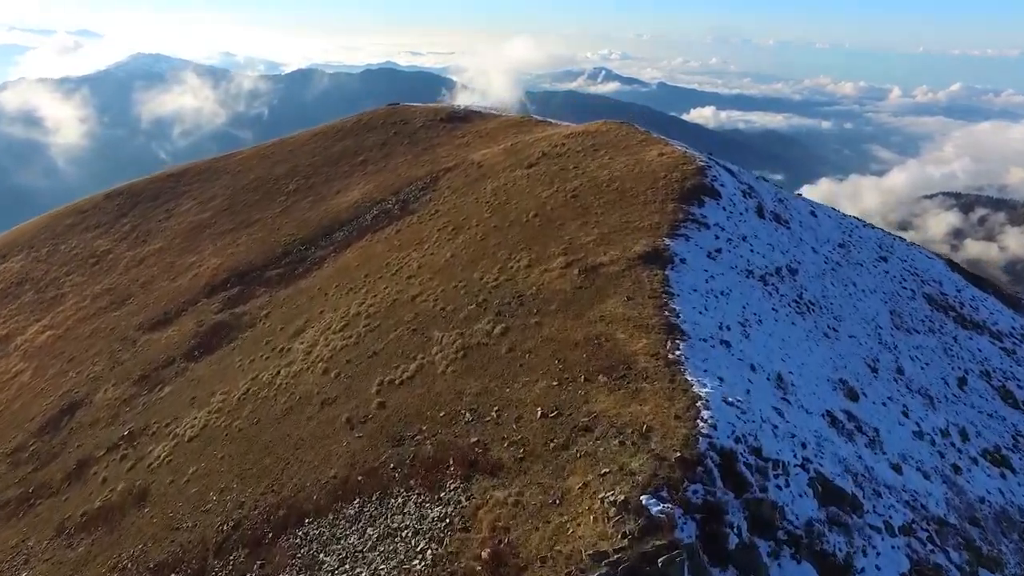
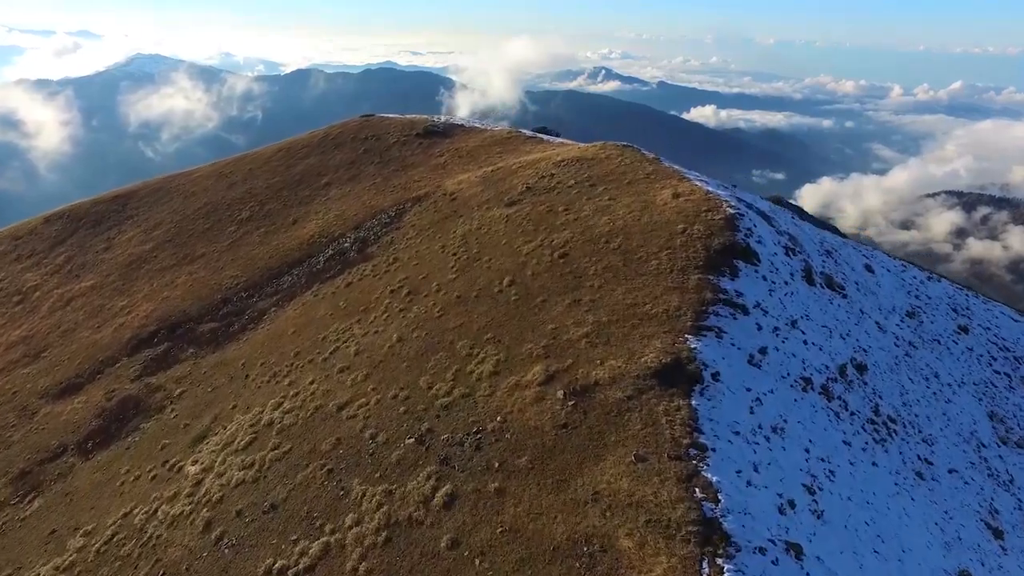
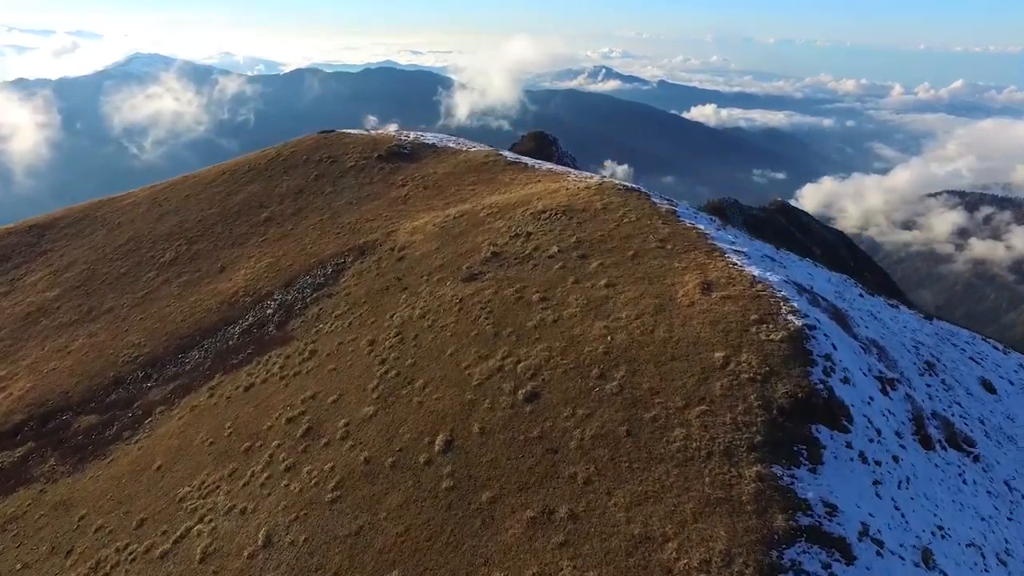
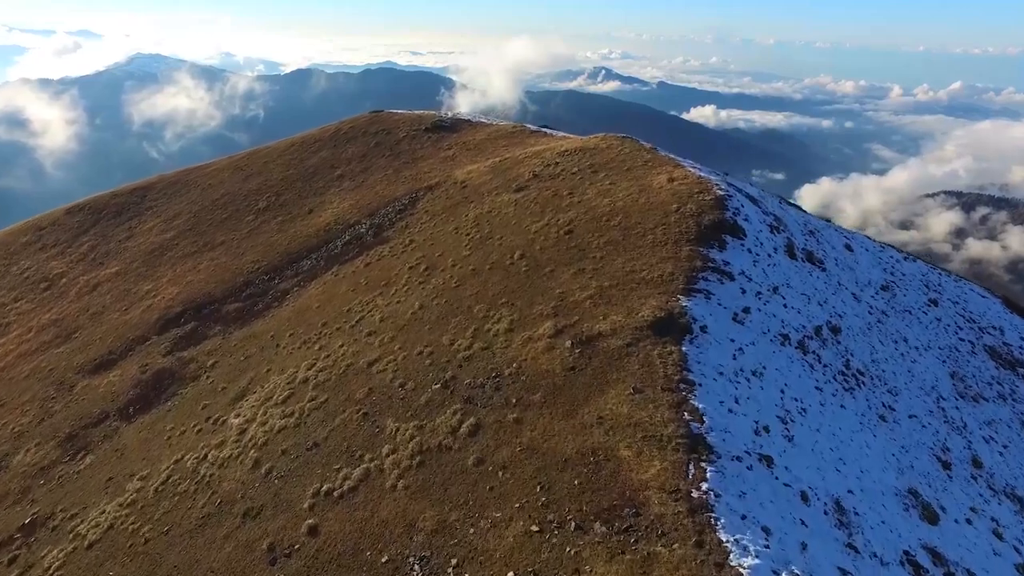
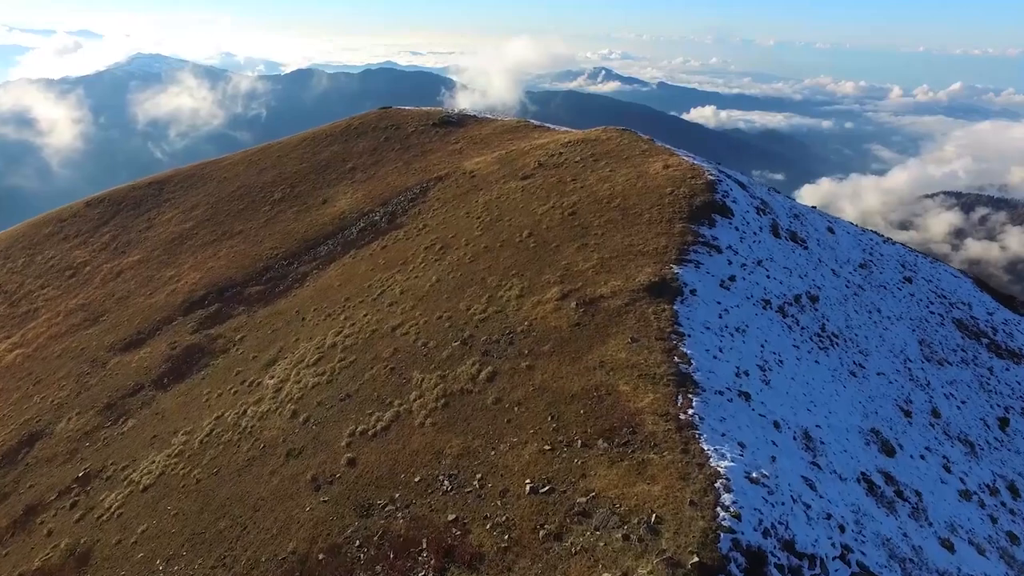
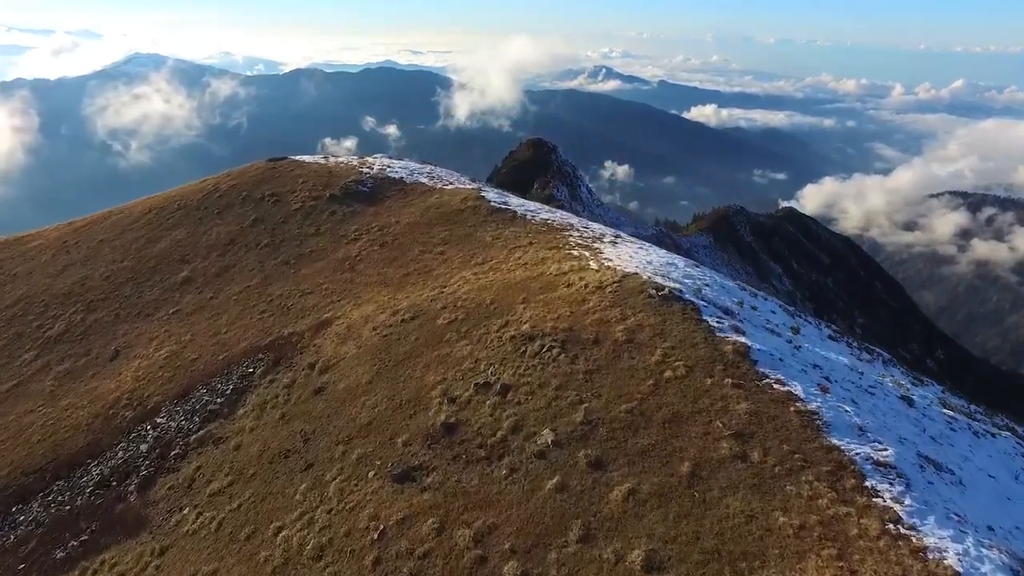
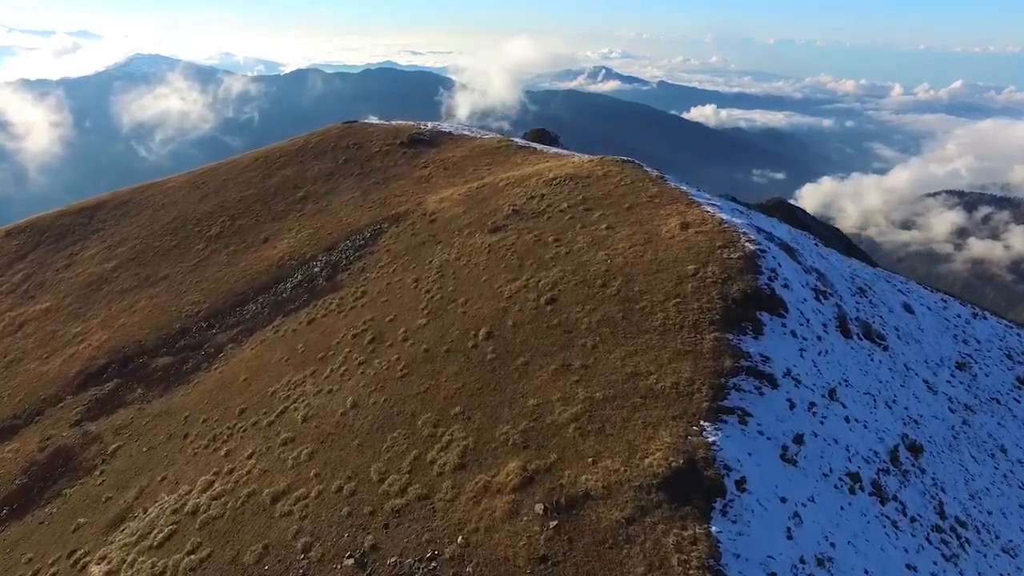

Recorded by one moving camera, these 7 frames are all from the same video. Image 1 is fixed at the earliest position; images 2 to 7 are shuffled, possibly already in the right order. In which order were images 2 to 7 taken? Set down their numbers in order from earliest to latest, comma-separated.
5, 4, 2, 7, 3, 6
